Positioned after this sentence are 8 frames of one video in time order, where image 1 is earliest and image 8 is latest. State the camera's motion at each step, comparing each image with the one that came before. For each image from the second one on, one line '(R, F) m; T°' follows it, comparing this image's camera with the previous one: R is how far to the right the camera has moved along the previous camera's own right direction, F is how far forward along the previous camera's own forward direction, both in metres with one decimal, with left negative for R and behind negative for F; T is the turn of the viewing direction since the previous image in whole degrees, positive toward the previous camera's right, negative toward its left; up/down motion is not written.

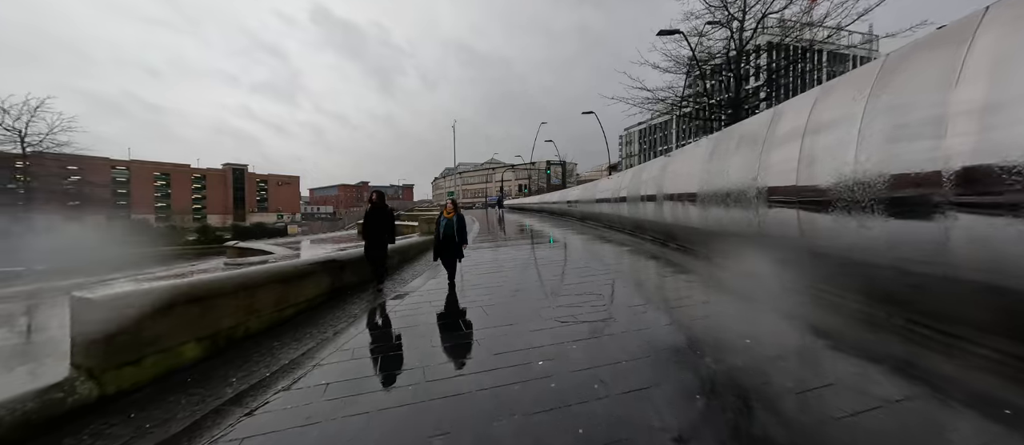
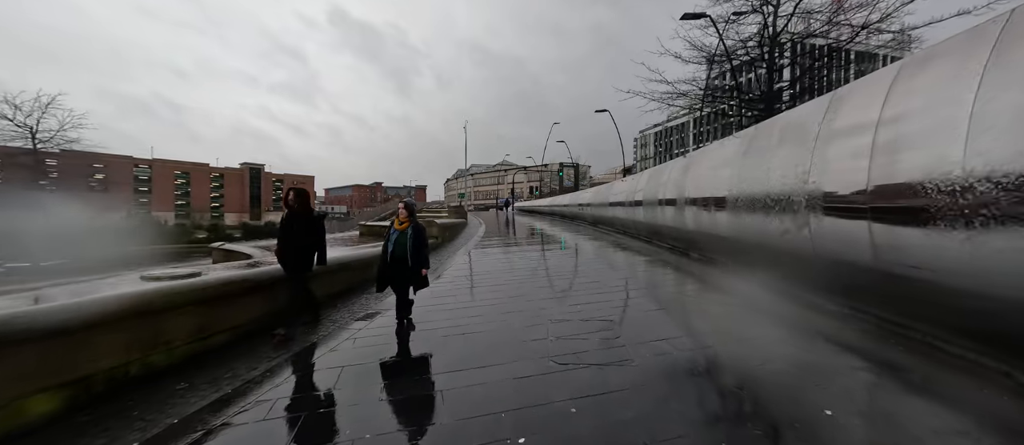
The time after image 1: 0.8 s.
(+0.1, +0.5) m; -2°
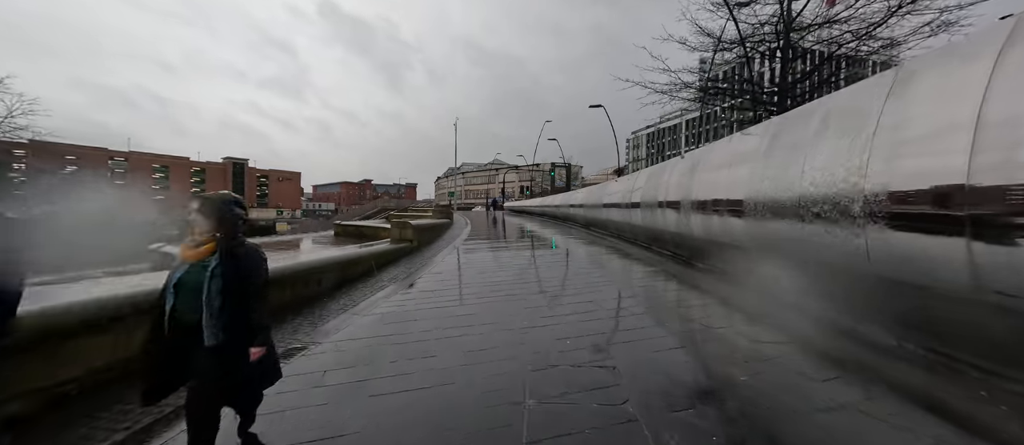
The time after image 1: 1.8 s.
(+0.1, +0.6) m; +1°
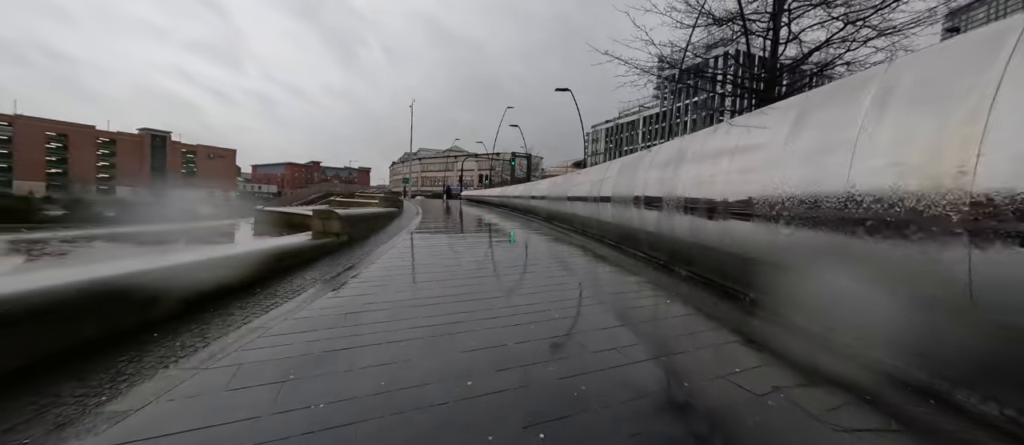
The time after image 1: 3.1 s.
(+0.1, +0.9) m; +7°
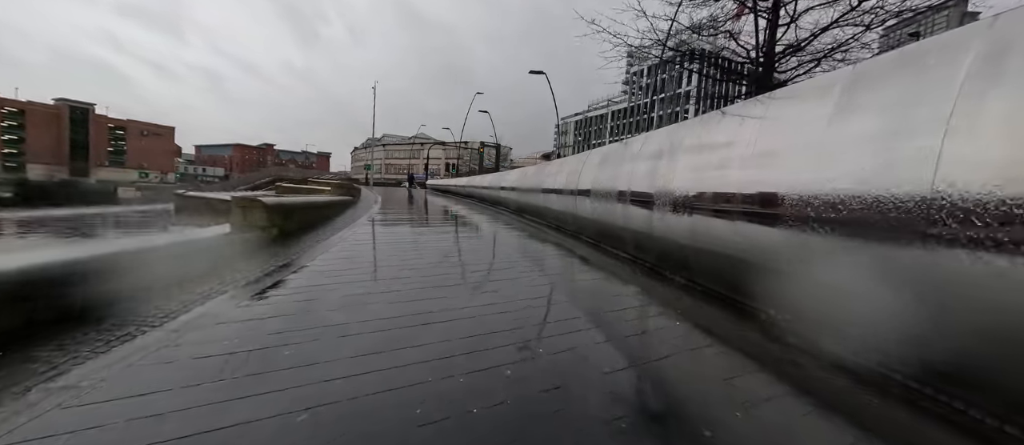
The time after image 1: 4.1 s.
(0.0, +0.7) m; +5°
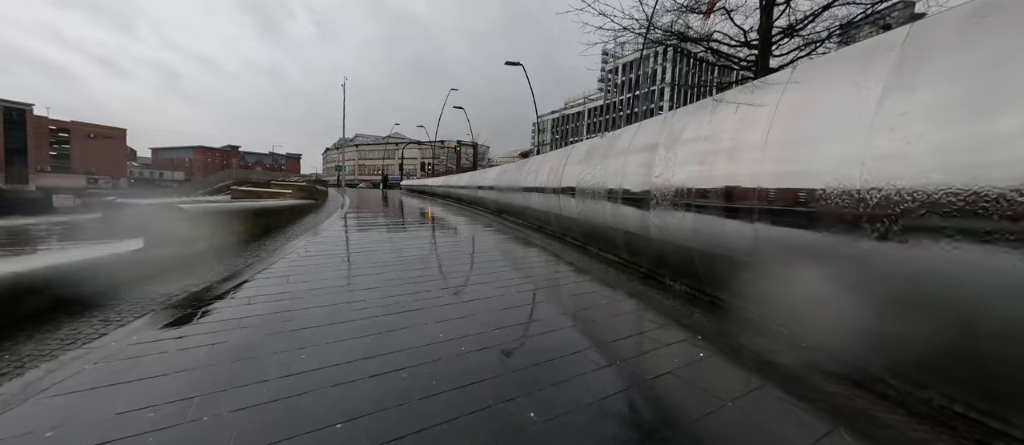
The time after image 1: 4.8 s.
(0.0, +0.5) m; +3°
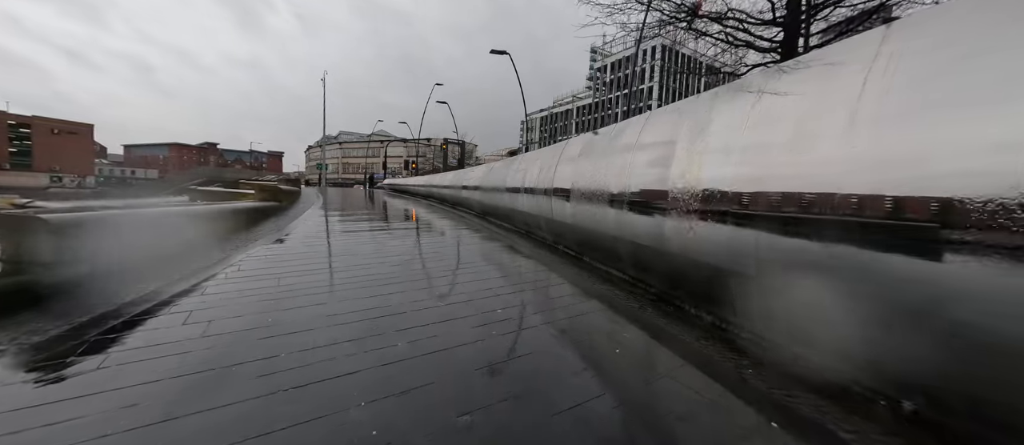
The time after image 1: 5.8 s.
(0.0, +0.6) m; +2°
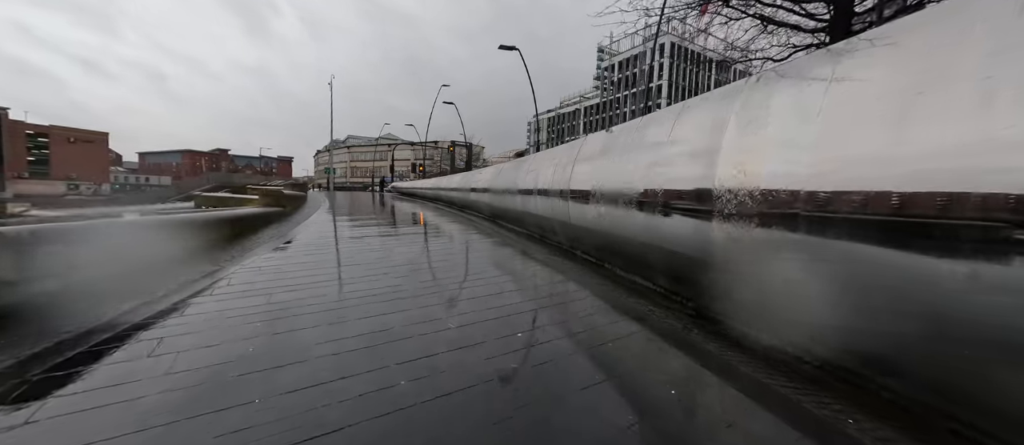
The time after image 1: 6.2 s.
(-0.1, +0.3) m; -1°
